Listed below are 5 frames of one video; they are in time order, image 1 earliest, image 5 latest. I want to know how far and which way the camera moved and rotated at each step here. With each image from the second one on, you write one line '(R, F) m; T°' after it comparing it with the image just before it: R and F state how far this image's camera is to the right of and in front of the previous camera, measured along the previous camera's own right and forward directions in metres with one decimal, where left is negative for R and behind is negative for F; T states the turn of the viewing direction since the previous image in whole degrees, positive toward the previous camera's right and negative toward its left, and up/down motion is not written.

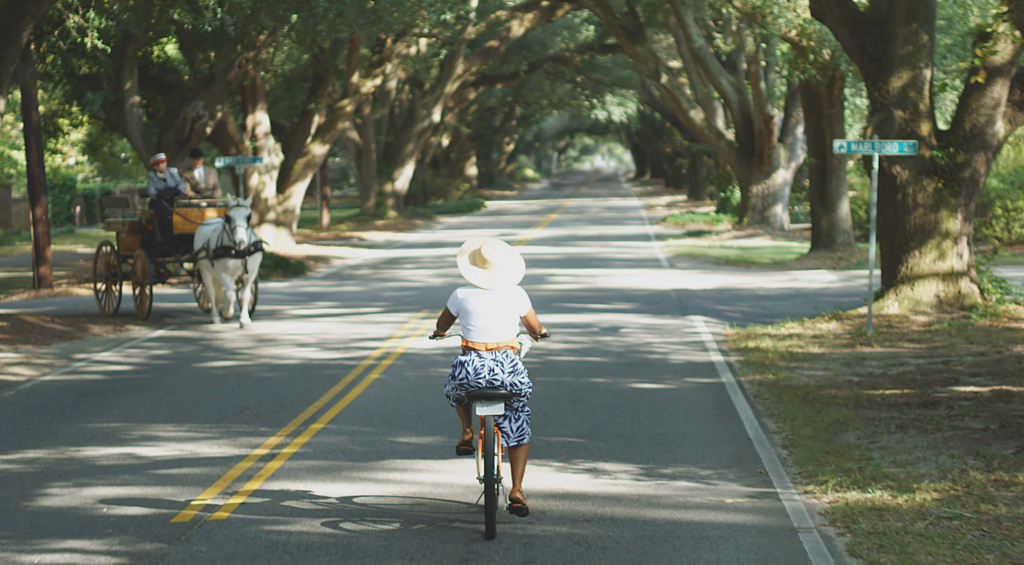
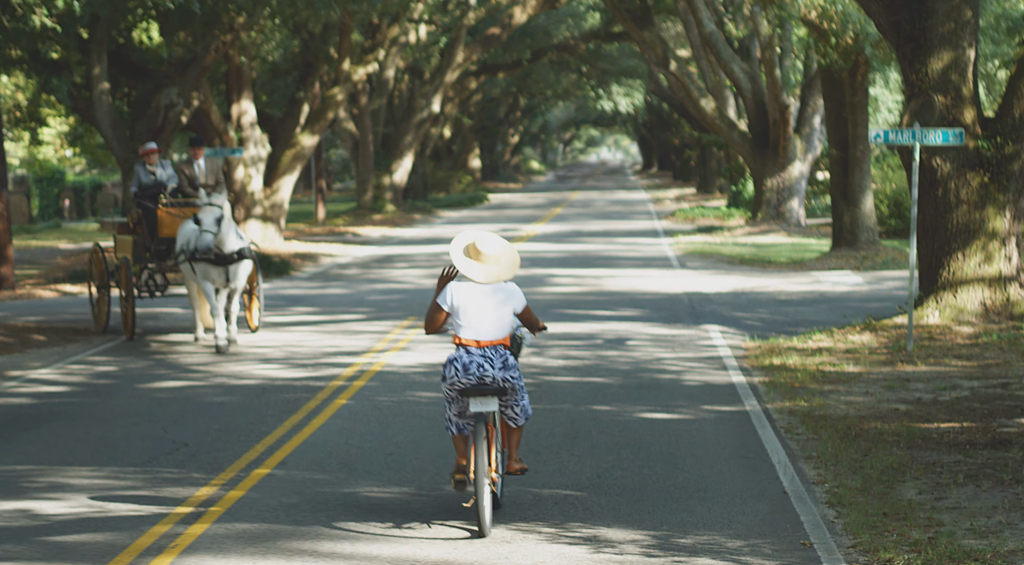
(+0.2, +2.3) m; 0°
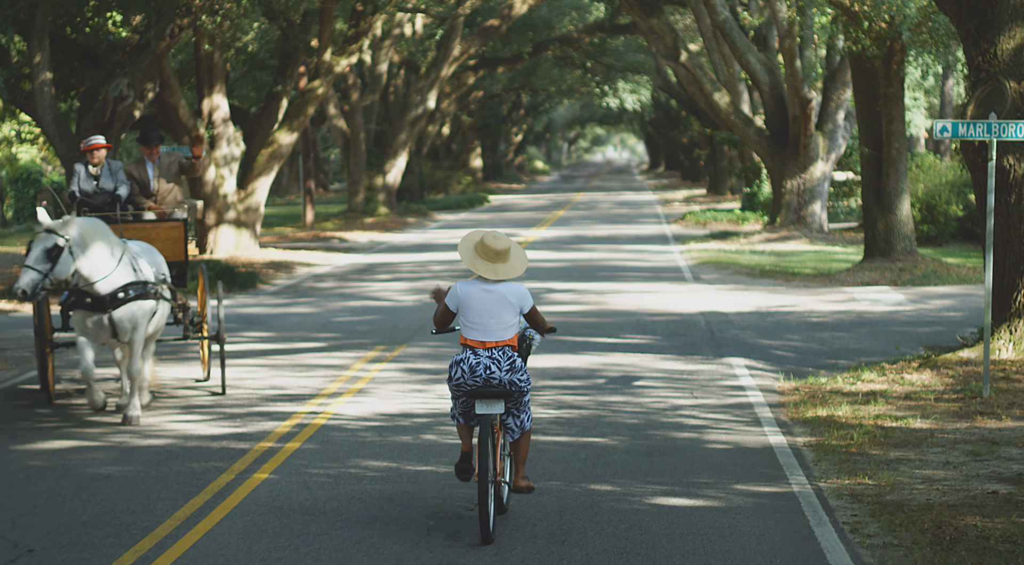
(+0.2, +3.4) m; 0°
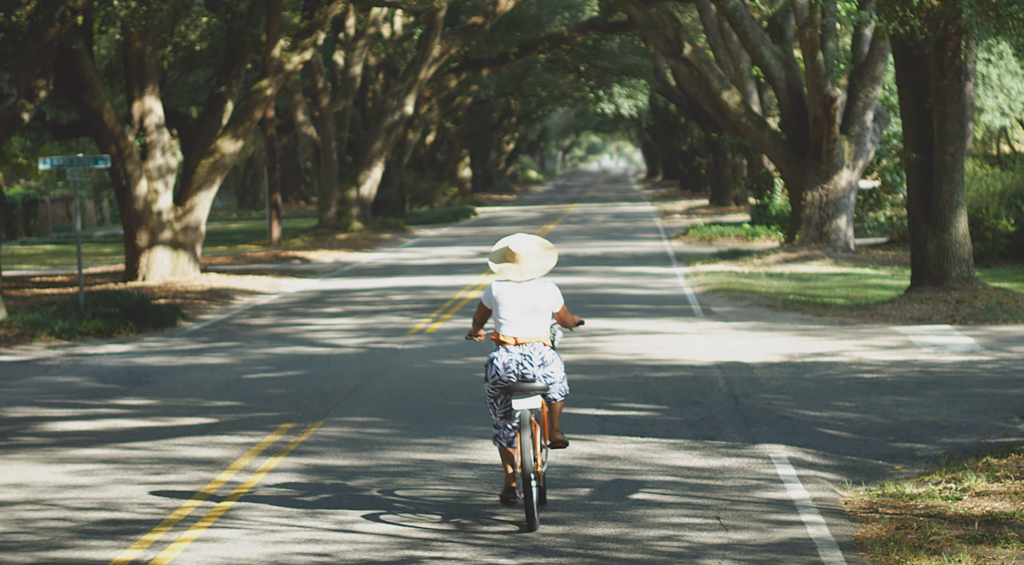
(+0.4, +4.9) m; 0°
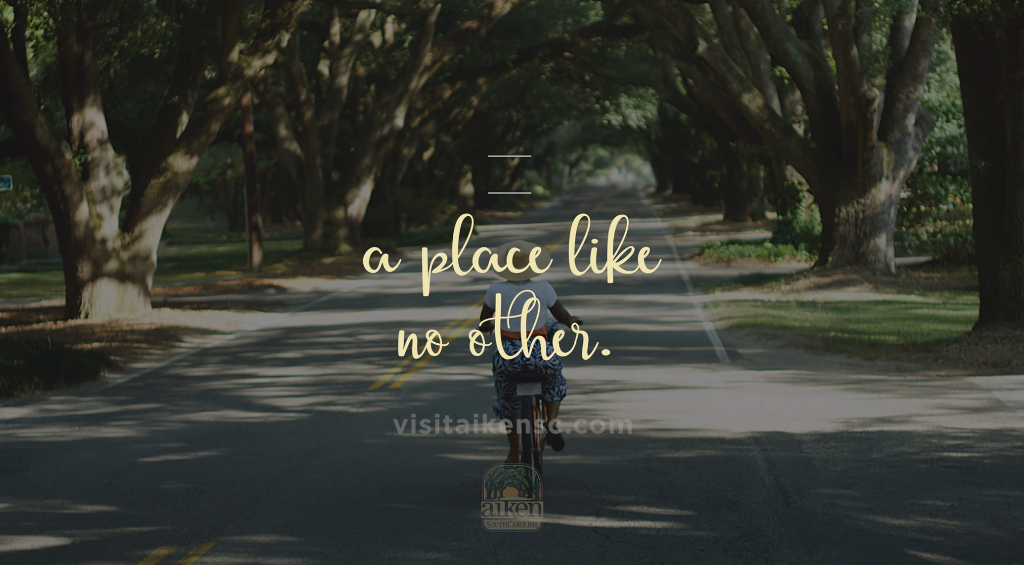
(+0.3, +3.9) m; 0°
